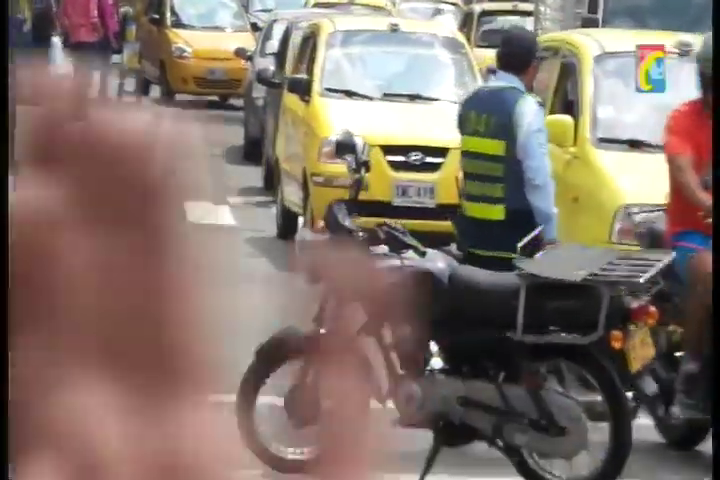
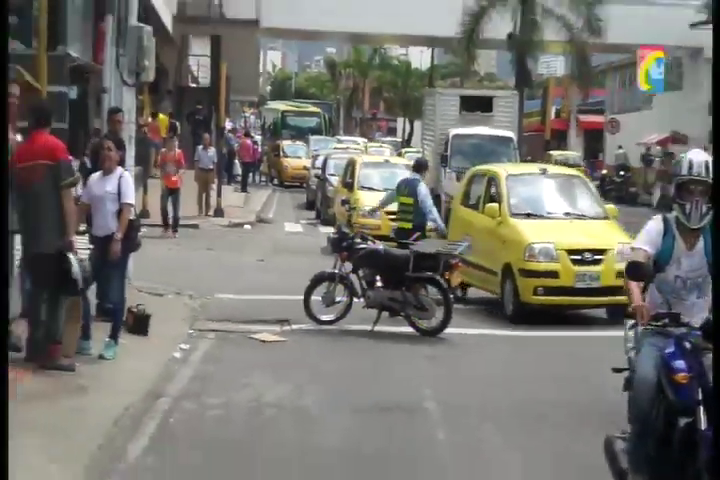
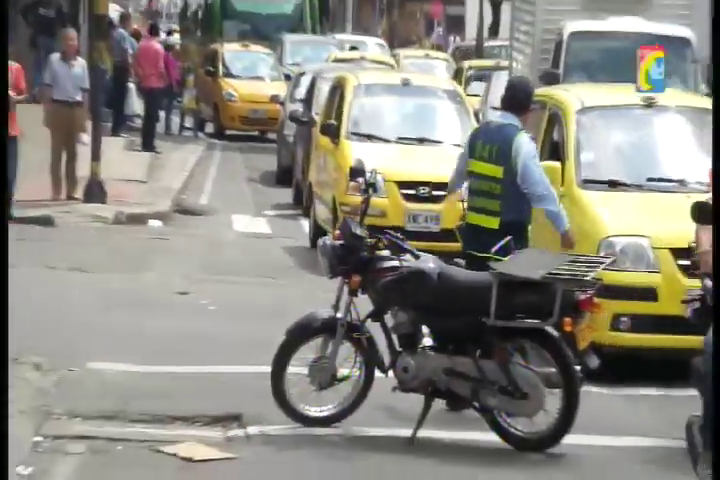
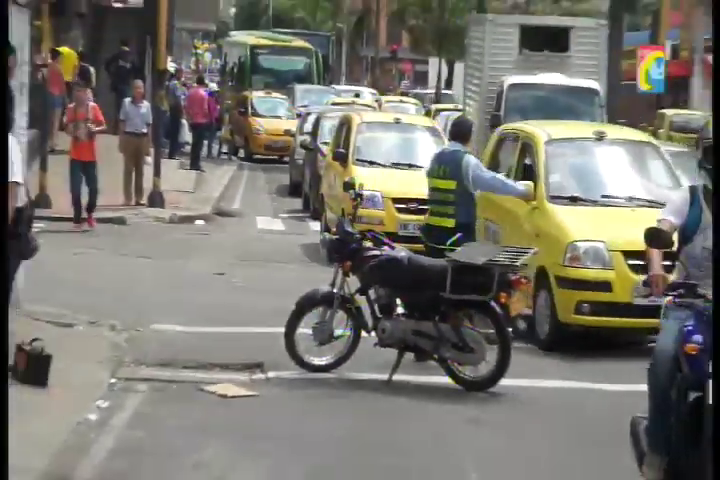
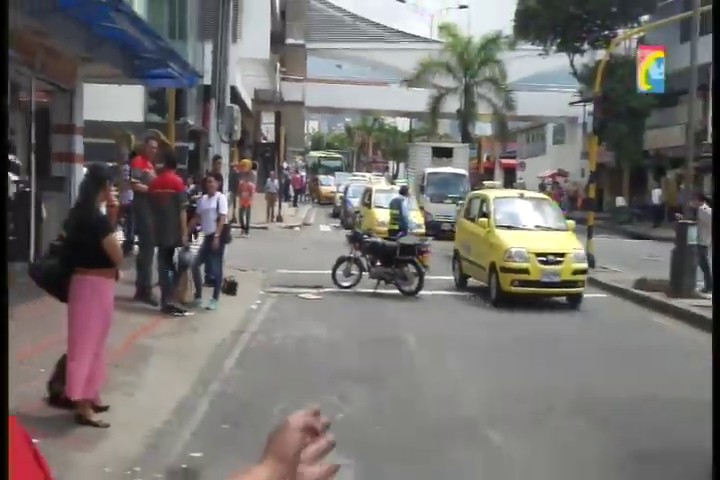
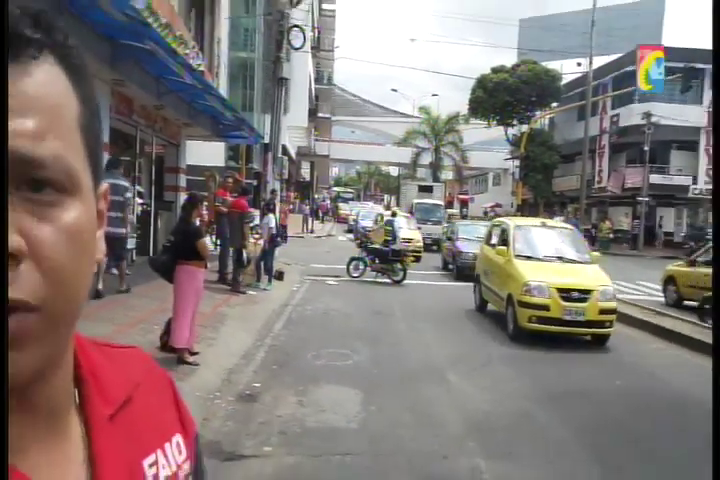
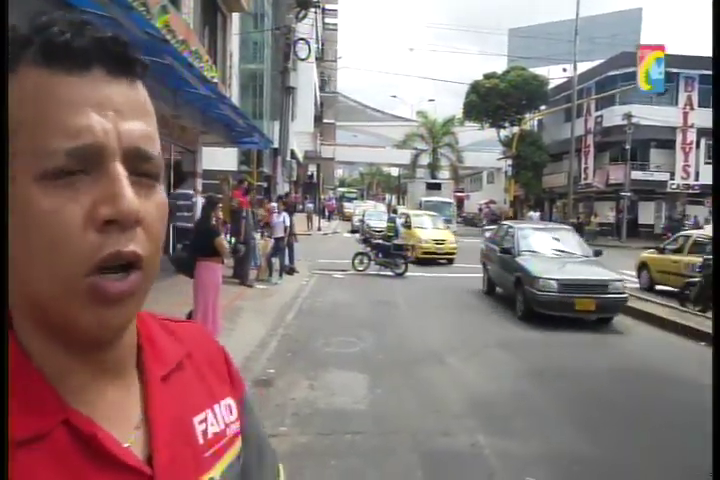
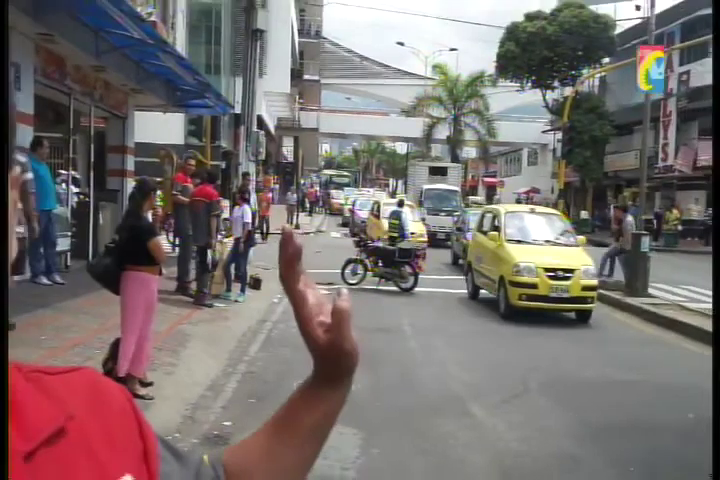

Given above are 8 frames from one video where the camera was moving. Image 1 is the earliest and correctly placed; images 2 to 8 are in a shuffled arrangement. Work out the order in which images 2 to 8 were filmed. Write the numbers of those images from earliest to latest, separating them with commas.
3, 4, 2, 5, 8, 6, 7
